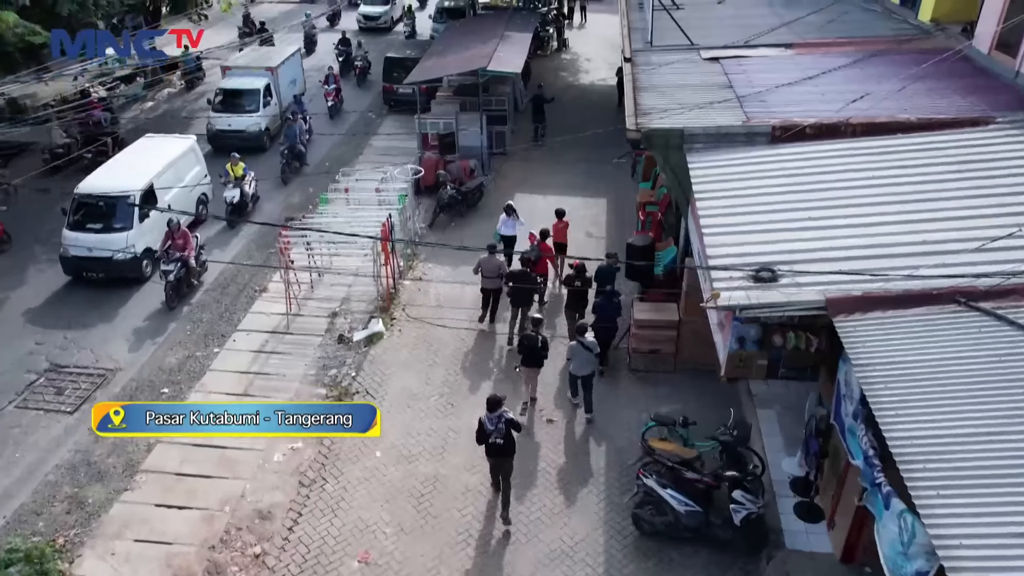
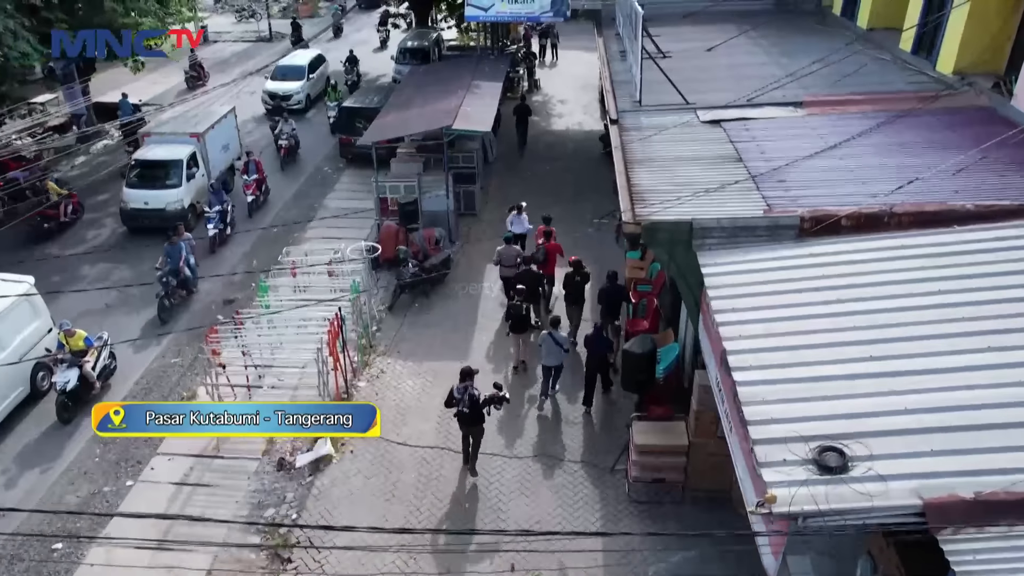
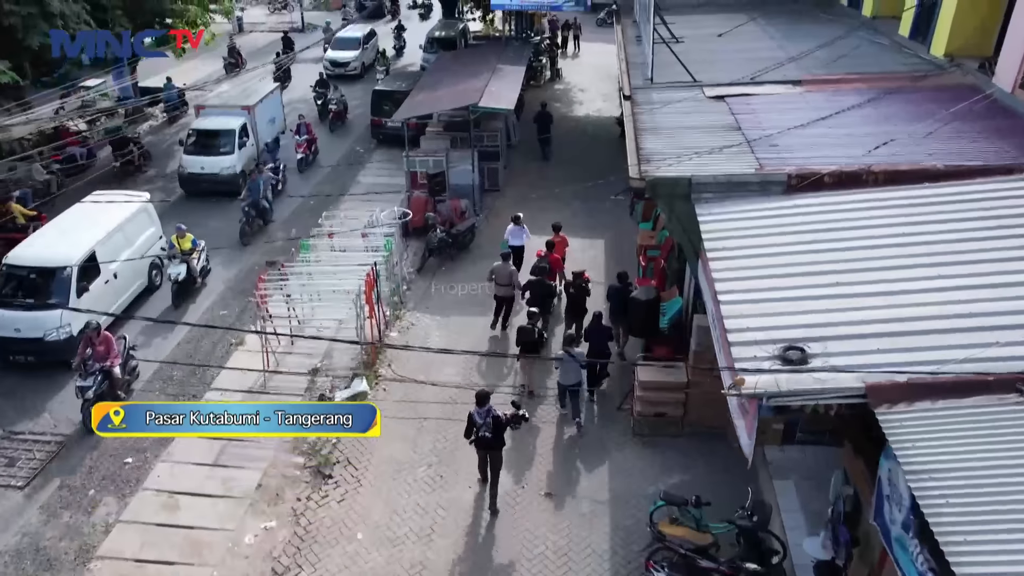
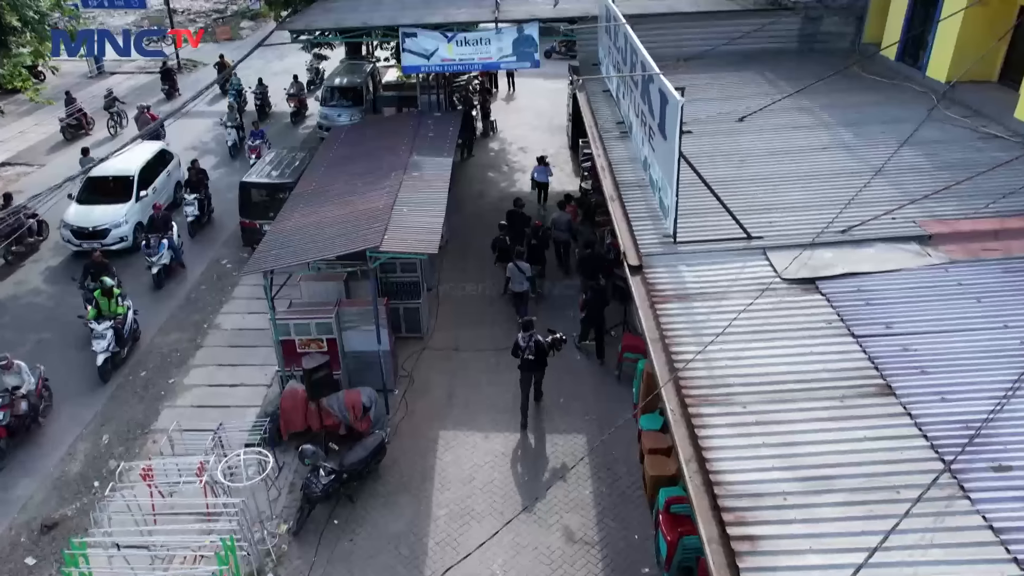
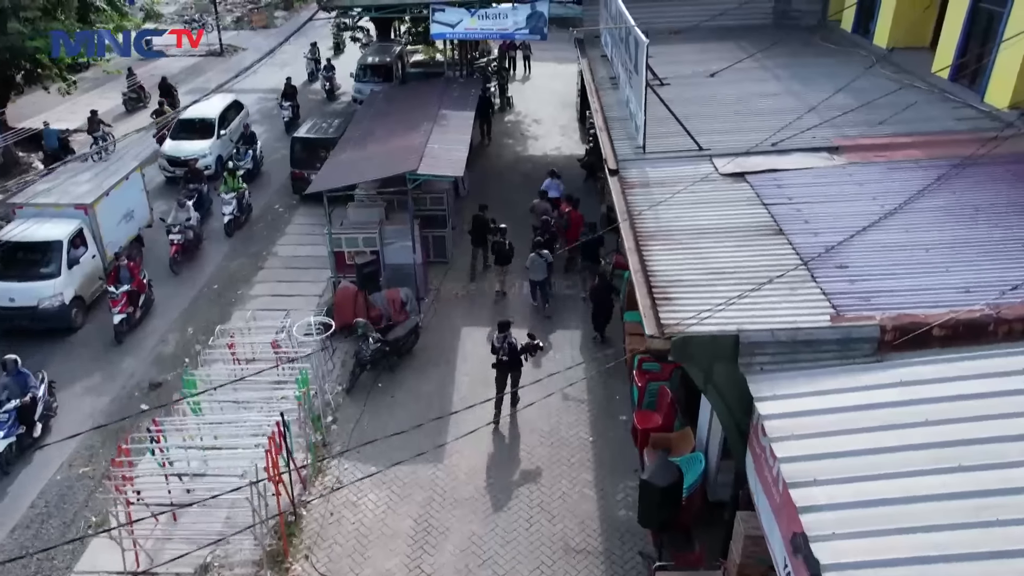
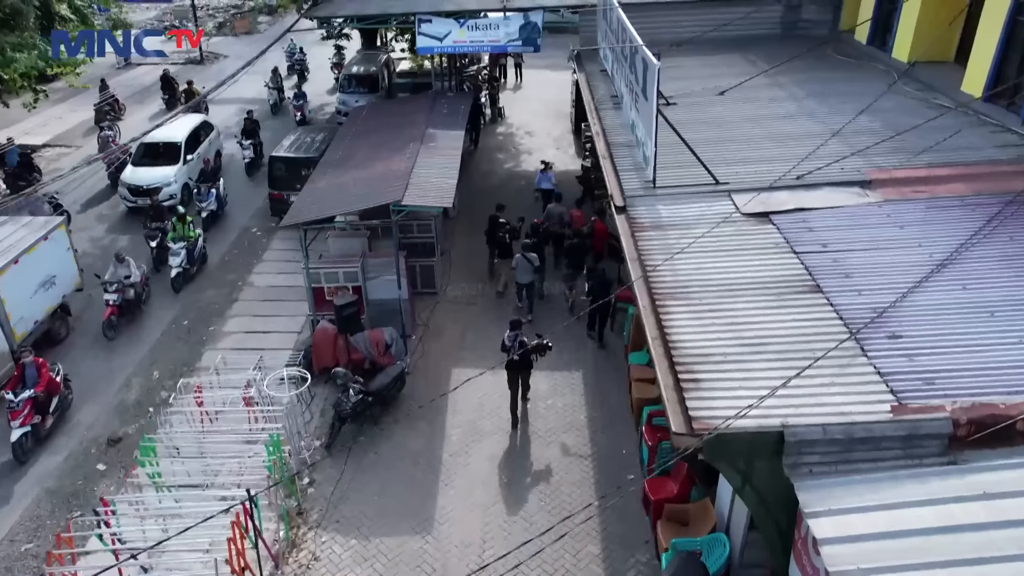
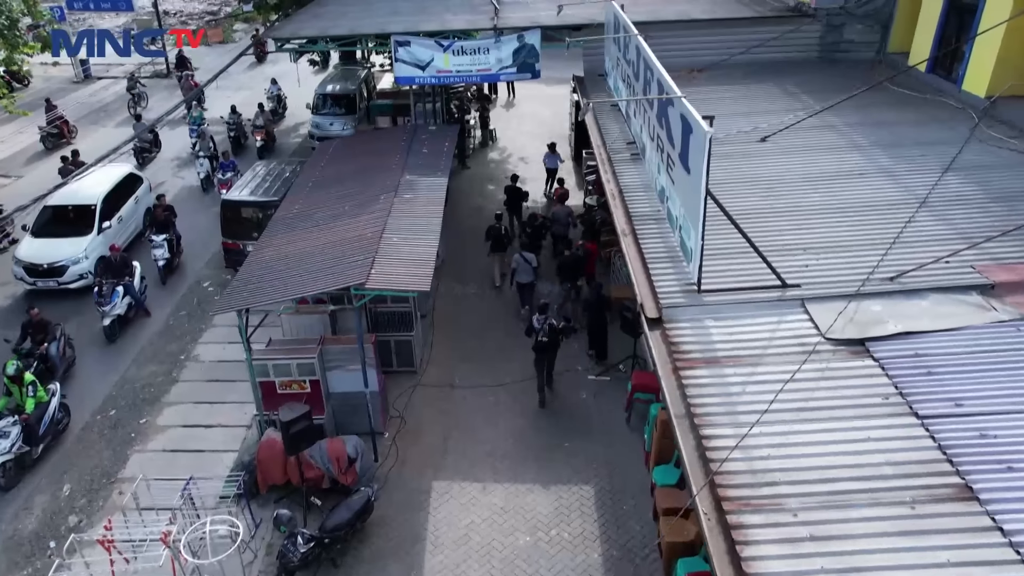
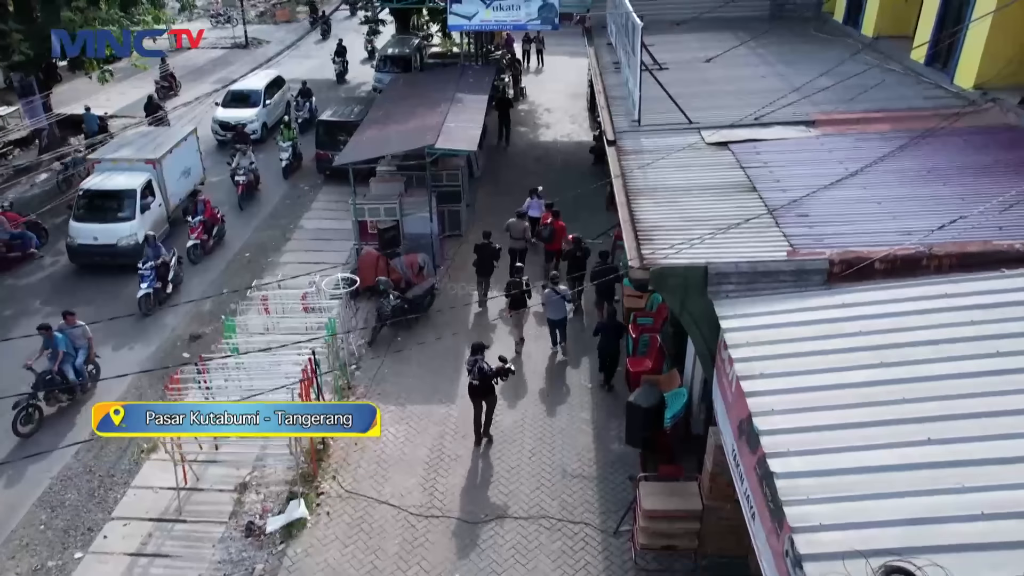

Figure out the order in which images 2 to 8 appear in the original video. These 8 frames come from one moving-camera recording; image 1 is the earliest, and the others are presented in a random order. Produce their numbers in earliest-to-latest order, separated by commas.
3, 2, 8, 5, 6, 4, 7
